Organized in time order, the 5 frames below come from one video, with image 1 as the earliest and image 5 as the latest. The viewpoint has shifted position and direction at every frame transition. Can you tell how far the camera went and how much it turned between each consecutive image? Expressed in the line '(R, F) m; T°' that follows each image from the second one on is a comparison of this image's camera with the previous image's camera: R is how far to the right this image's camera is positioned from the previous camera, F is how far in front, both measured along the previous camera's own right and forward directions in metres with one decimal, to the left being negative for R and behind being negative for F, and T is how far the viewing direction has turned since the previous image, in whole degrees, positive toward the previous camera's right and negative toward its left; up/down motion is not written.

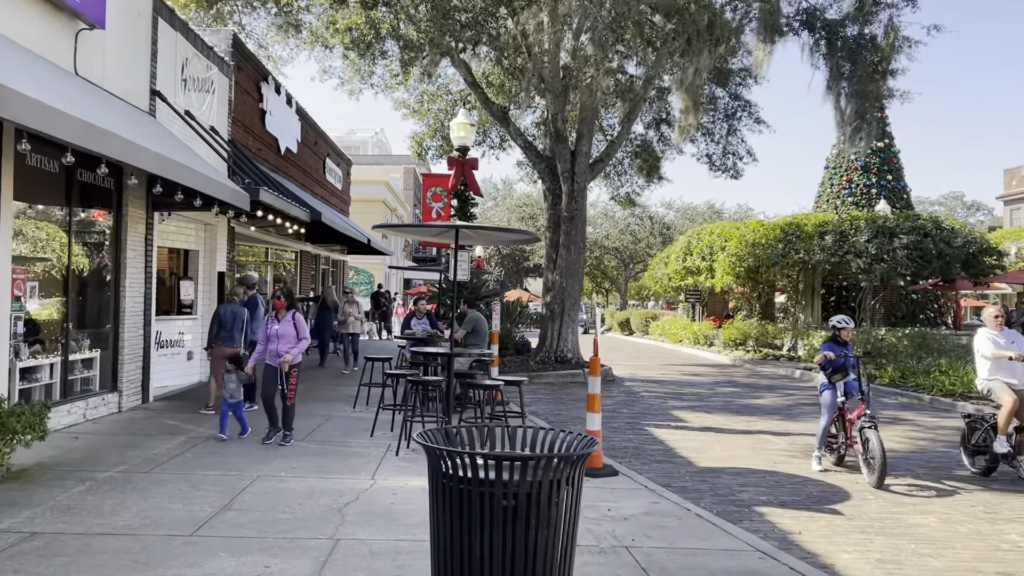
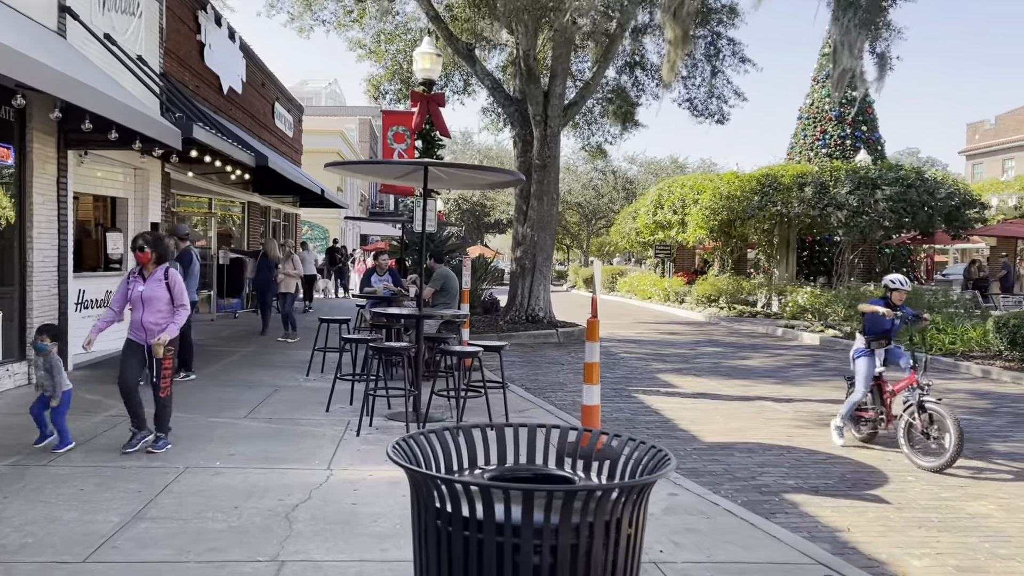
(-0.2, +1.3) m; +3°
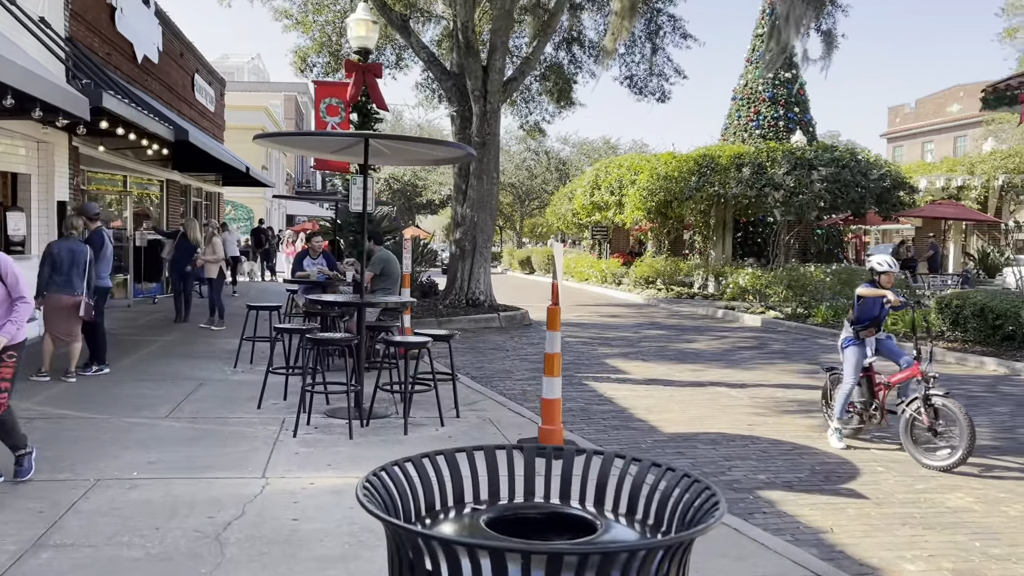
(-0.2, +0.6) m; +5°
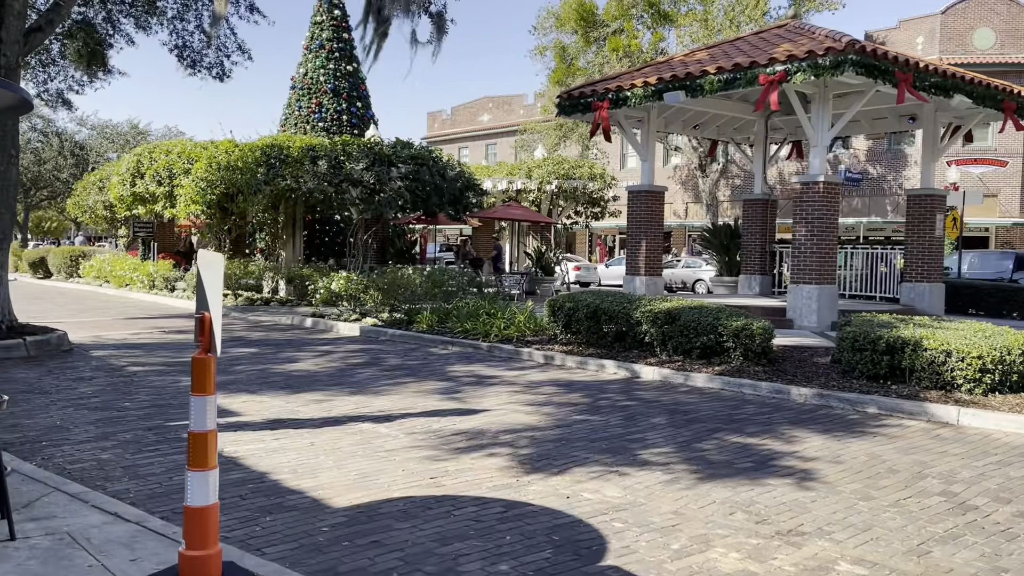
(-0.4, +2.2) m; +31°
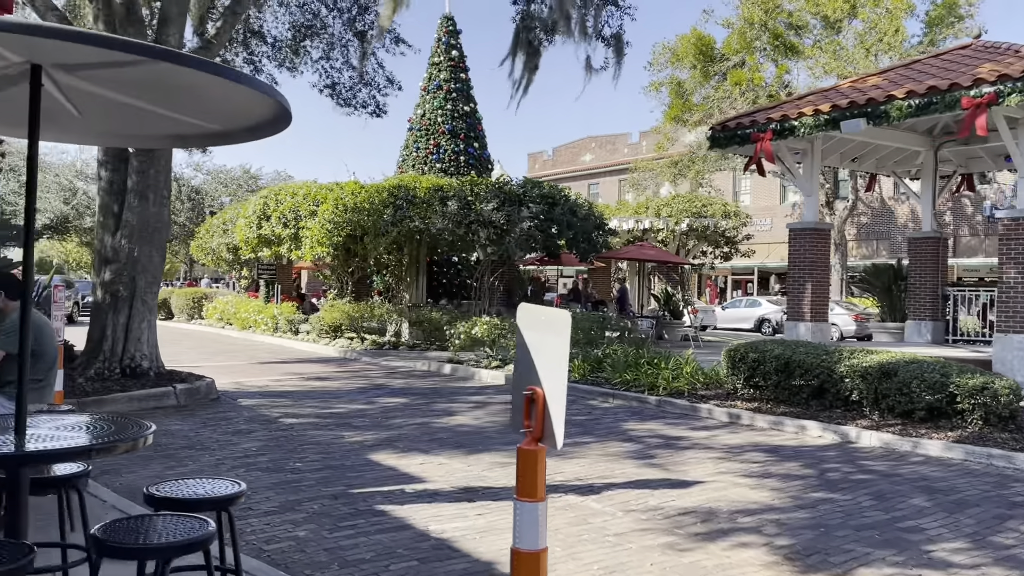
(-1.2, +0.9) m; -6°
